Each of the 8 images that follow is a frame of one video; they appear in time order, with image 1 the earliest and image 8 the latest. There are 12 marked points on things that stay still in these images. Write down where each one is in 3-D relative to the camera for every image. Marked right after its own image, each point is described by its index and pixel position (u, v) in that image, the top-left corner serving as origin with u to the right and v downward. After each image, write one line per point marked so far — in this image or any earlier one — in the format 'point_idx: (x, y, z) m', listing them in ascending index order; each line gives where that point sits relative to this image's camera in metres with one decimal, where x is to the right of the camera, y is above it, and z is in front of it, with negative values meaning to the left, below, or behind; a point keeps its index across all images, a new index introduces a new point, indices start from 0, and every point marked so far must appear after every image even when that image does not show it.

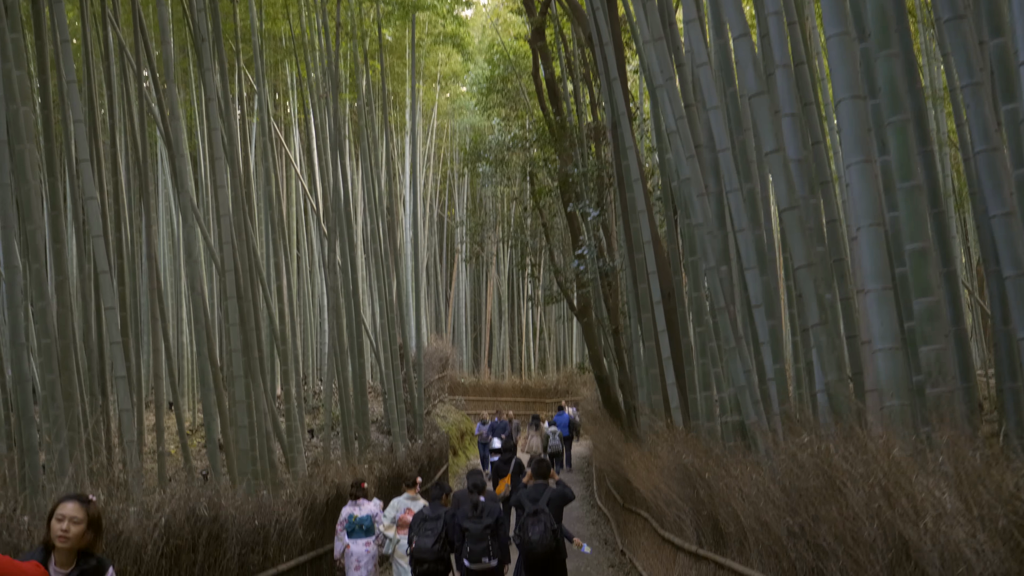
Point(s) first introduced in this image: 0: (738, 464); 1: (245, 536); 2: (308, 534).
0: (+0.7, -0.5, +4.7) m
1: (-0.9, -0.8, +5.1) m
2: (-0.8, -1.0, +6.2) m
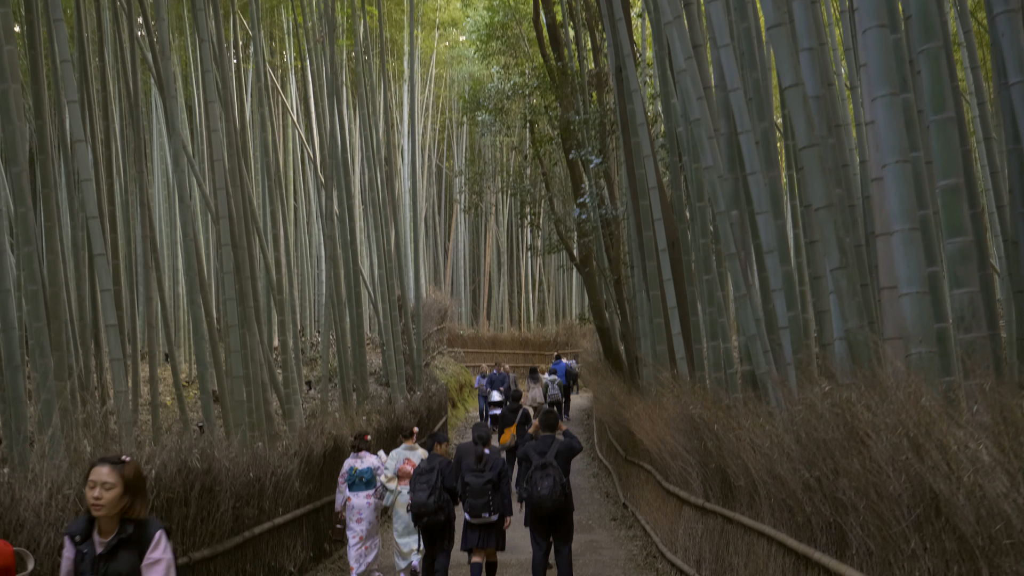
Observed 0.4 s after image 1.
0: (+0.7, -0.4, +4.5) m
1: (-0.9, -0.6, +5.0) m
2: (-0.8, -0.8, +6.1) m
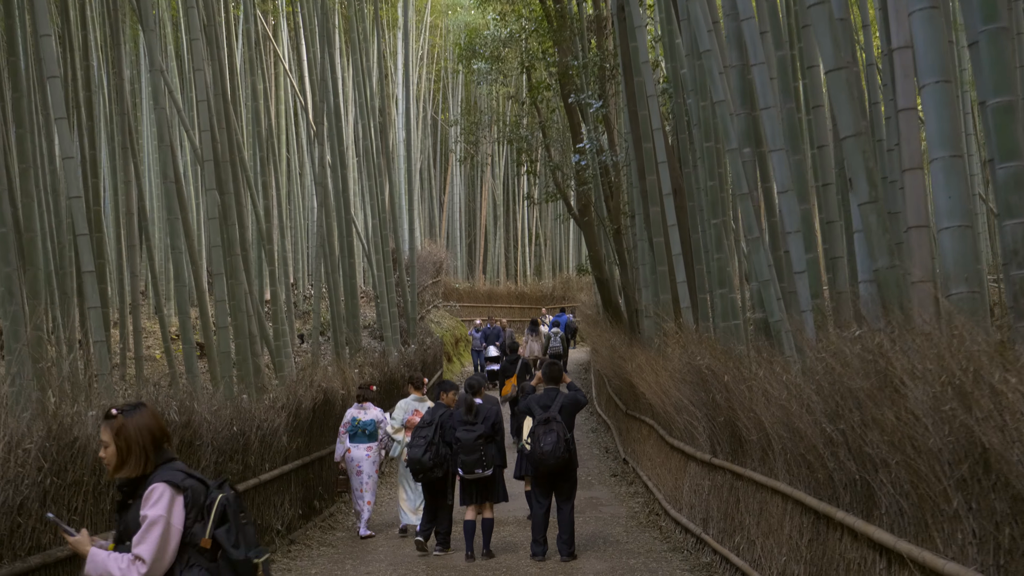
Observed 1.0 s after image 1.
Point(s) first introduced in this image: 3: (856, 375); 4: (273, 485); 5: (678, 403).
0: (+0.7, -0.2, +4.3) m
1: (-0.9, -0.5, +4.7) m
2: (-0.8, -0.6, +5.8) m
3: (+0.7, -0.2, +3.0) m
4: (-0.8, -0.7, +5.4) m
5: (+0.6, -0.4, +5.6) m
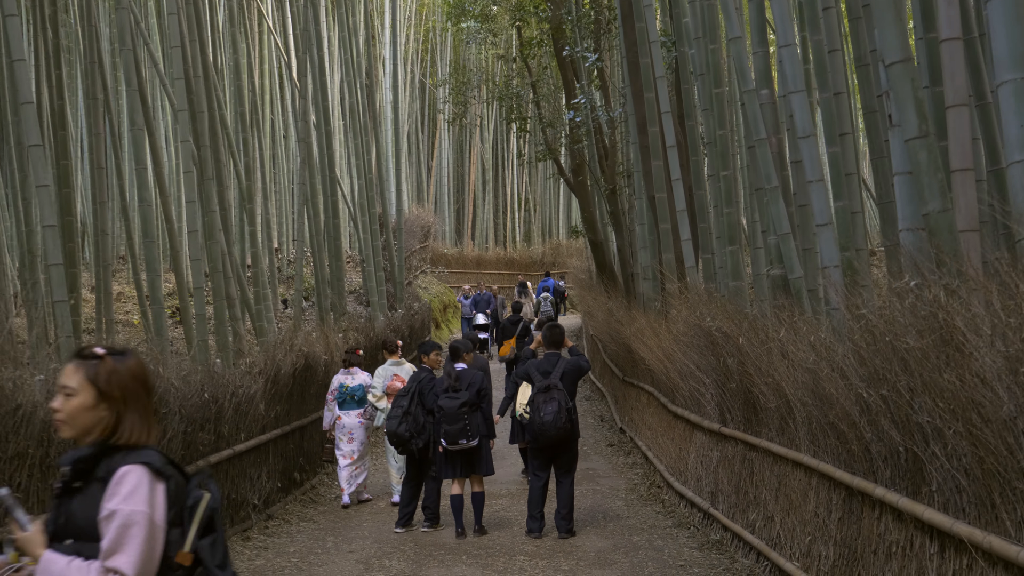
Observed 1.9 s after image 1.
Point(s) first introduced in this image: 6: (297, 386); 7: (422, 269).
0: (+0.7, -0.1, +3.9) m
1: (-0.9, -0.3, +4.3) m
2: (-0.8, -0.4, +5.4) m
3: (+0.7, -0.1, +2.6) m
4: (-0.8, -0.5, +5.0) m
5: (+0.6, -0.3, +5.2) m
6: (-0.8, -0.4, +5.9) m
7: (-0.9, +0.2, +16.4) m
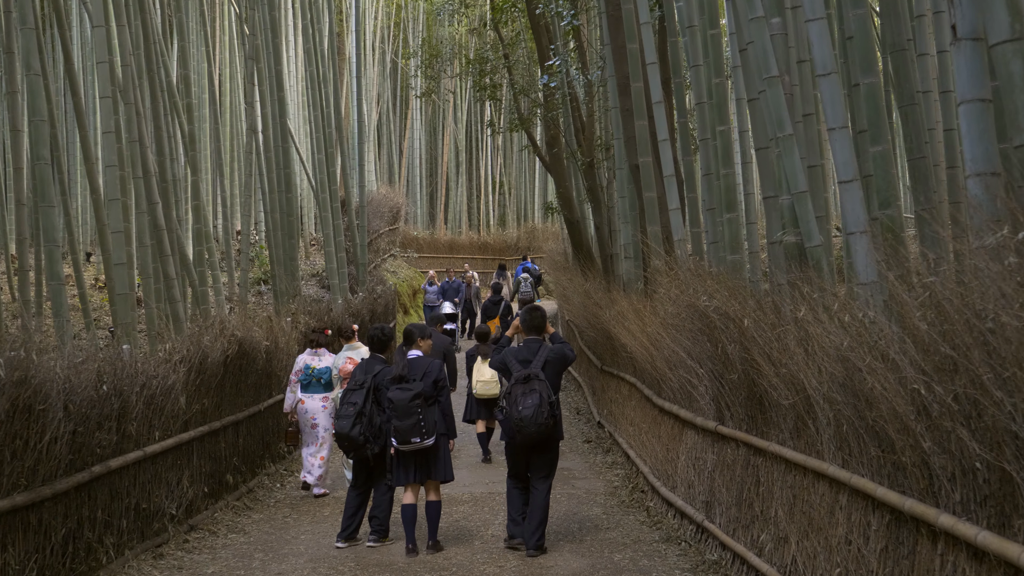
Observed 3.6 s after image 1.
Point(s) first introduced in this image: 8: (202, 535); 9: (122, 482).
0: (+0.6, 0.0, +3.2) m
1: (-1.0, -0.3, +3.6) m
2: (-0.9, -0.3, +4.7) m
3: (+0.6, 0.0, +1.9) m
4: (-0.9, -0.5, +4.3) m
5: (+0.5, -0.2, +4.5) m
6: (-0.9, -0.3, +5.2) m
7: (-1.2, +0.4, +15.7) m
8: (-0.9, -0.7, +4.5) m
9: (-1.0, -0.5, +3.9) m
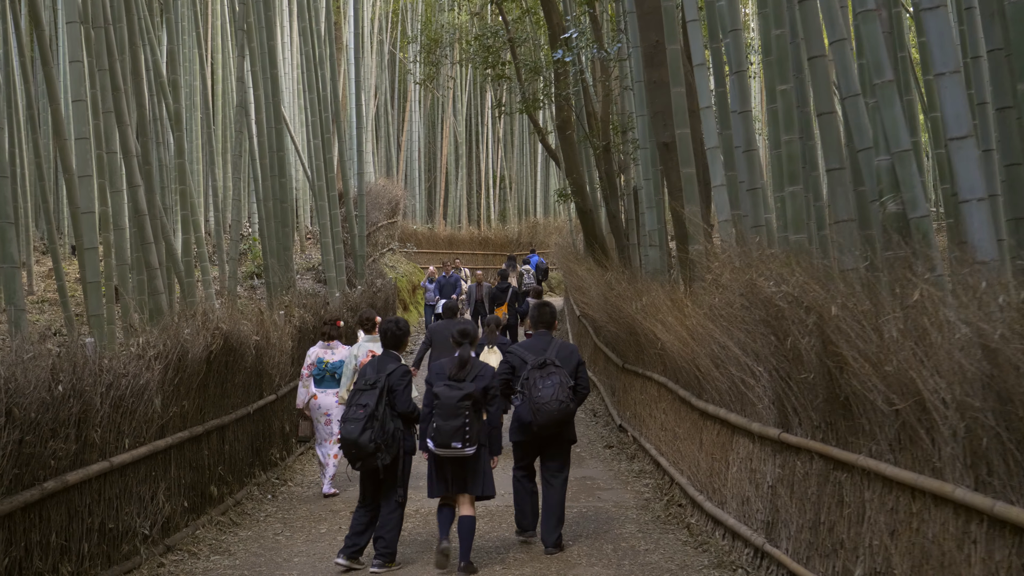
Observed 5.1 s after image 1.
0: (+0.6, 0.0, +2.6) m
1: (-0.9, -0.2, +3.0) m
2: (-0.9, -0.3, +4.1) m
3: (+0.6, 0.0, +1.3) m
4: (-0.9, -0.4, +3.7) m
5: (+0.5, -0.2, +3.9) m
6: (-0.9, -0.2, +4.6) m
7: (-1.2, +0.4, +15.1) m
8: (-0.8, -0.7, +3.9) m
9: (-0.9, -0.4, +3.3) m
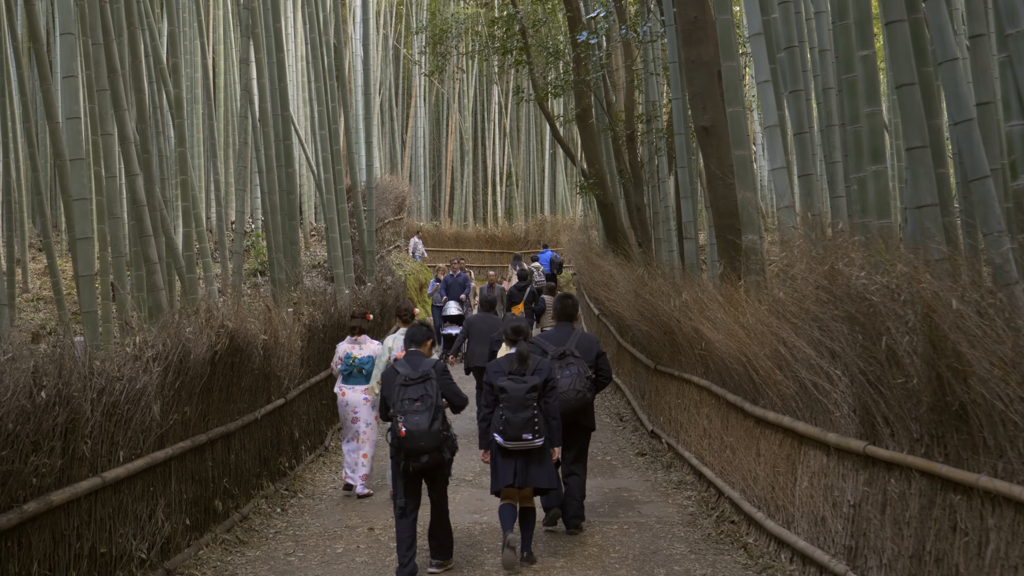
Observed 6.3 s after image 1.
0: (+0.7, 0.0, +2.2) m
1: (-0.8, -0.2, +2.6) m
2: (-0.8, -0.3, +3.7) m
3: (+0.7, 0.0, +0.9) m
4: (-0.8, -0.4, +3.3) m
5: (+0.6, -0.1, +3.5) m
6: (-0.8, -0.2, +4.2) m
7: (-1.1, +0.4, +14.7) m
8: (-0.7, -0.7, +3.5) m
9: (-0.8, -0.4, +2.9) m
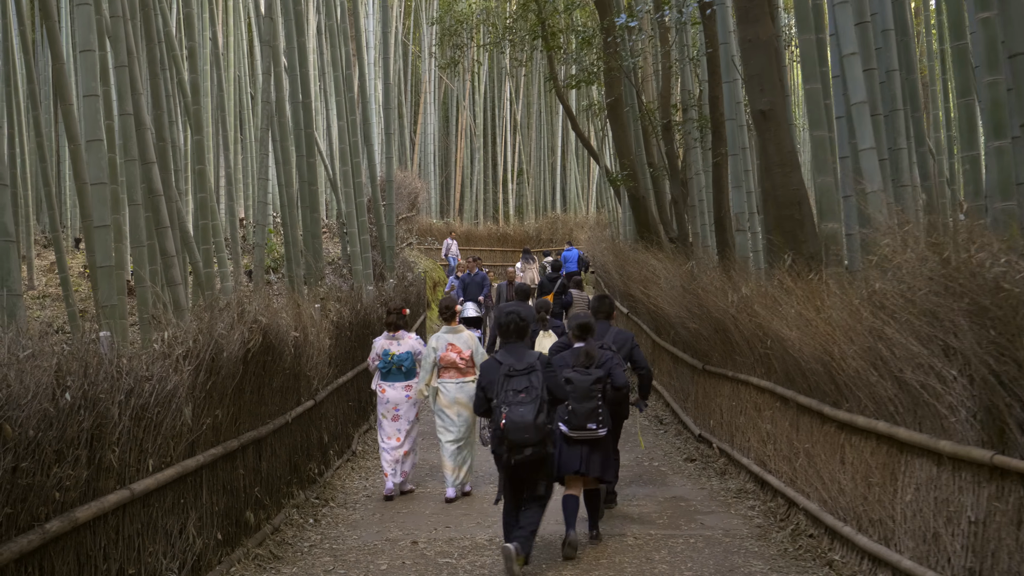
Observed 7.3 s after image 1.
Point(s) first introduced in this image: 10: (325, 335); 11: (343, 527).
0: (+0.9, 0.0, +1.8) m
1: (-0.7, -0.2, +2.2) m
2: (-0.6, -0.3, +3.4) m
3: (+0.9, 0.0, +0.6) m
4: (-0.7, -0.4, +2.9) m
5: (+0.8, -0.1, +3.1) m
6: (-0.6, -0.2, +3.8) m
7: (-0.9, +0.4, +14.3) m
8: (-0.6, -0.6, +3.2) m
9: (-0.7, -0.4, +2.6) m
10: (-0.6, -0.2, +5.2) m
11: (-0.5, -0.6, +4.3) m
